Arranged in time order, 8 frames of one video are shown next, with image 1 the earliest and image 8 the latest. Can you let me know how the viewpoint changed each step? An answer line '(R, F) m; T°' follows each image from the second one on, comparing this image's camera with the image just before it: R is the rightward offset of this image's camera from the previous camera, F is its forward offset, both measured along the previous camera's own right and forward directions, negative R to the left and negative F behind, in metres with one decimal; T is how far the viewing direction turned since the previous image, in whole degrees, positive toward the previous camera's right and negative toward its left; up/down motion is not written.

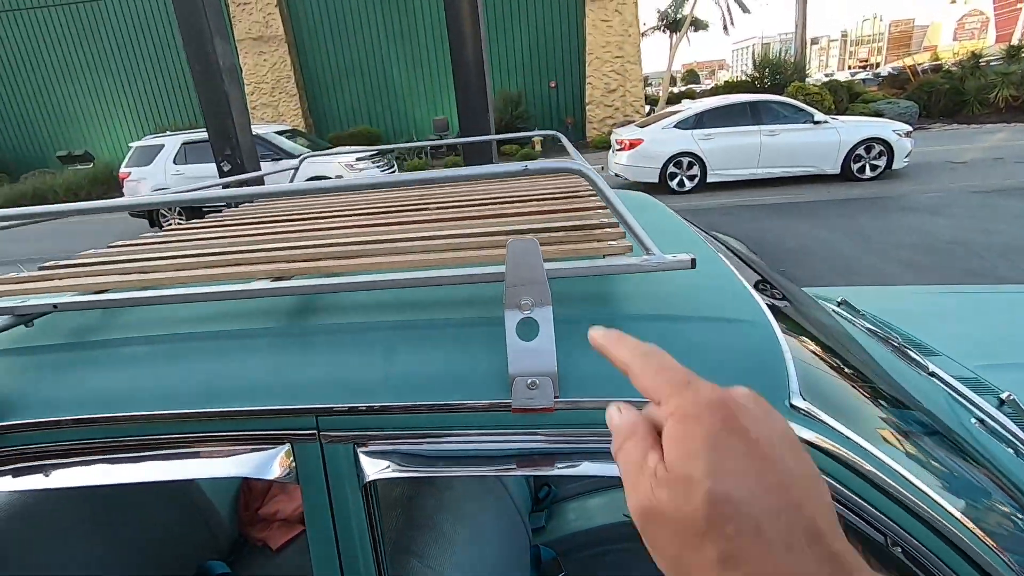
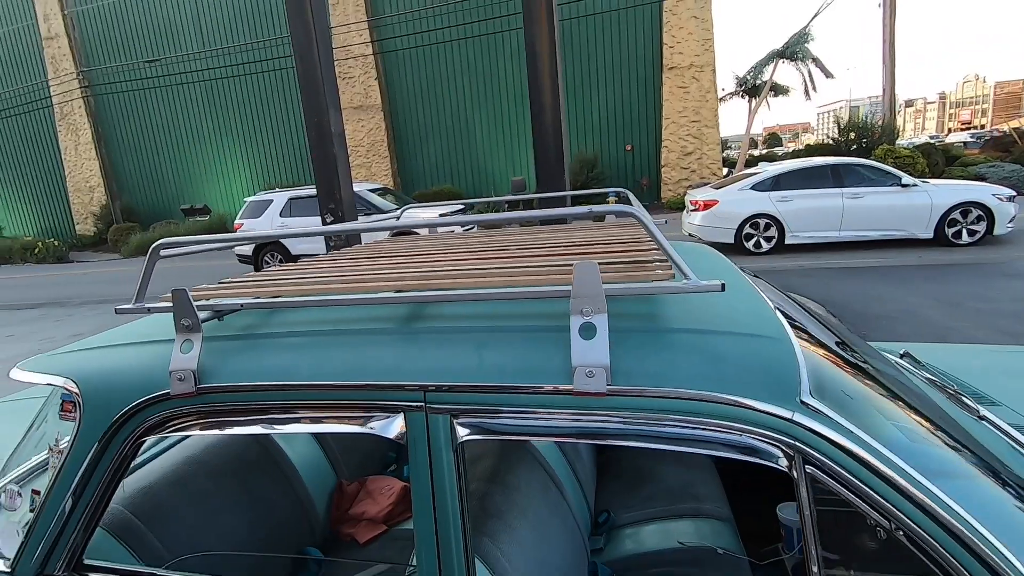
(0.0, -0.3) m; -8°
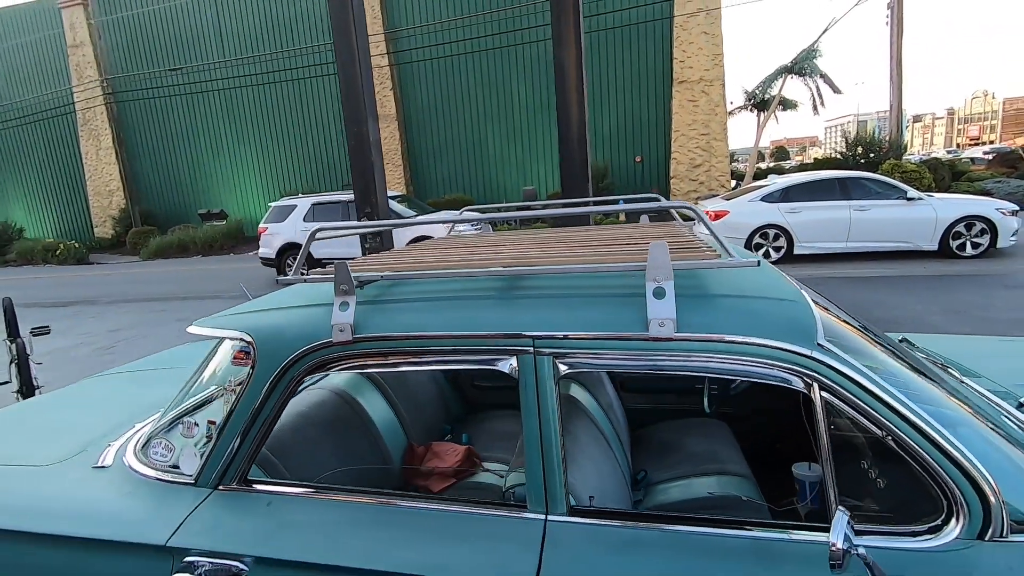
(-0.2, -0.4) m; -1°
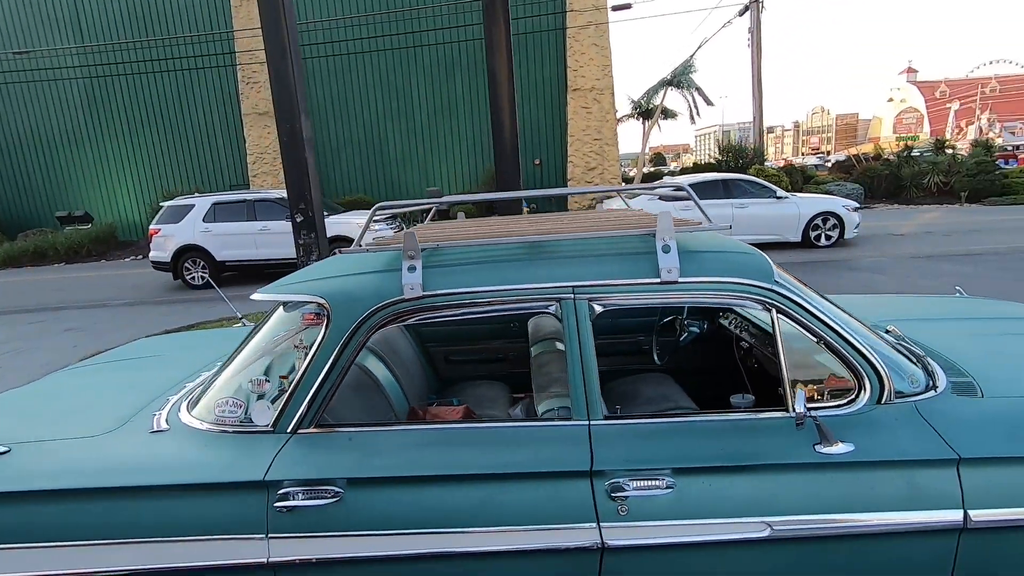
(-0.5, -0.4) m; +11°
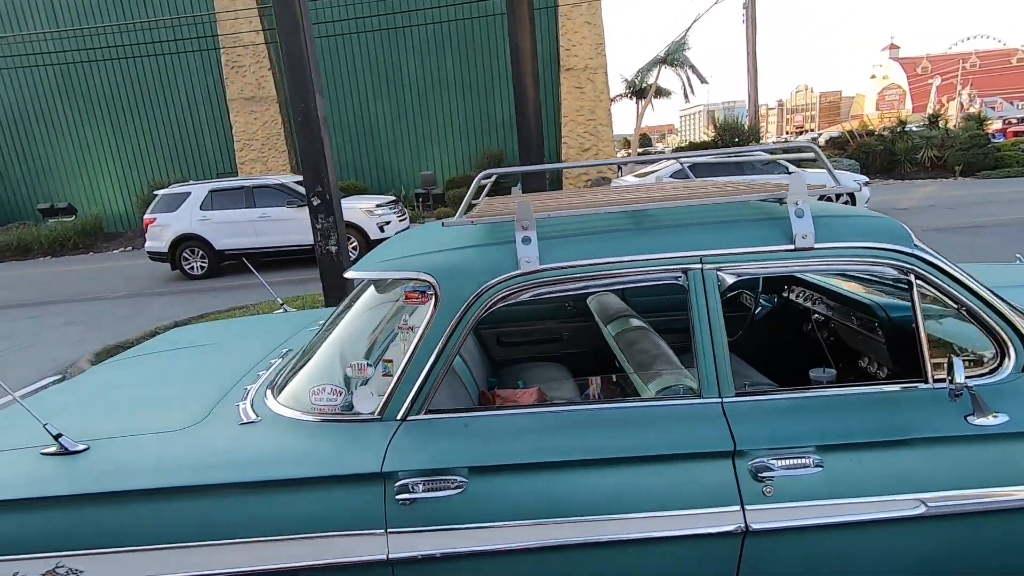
(-0.5, +0.1) m; +1°
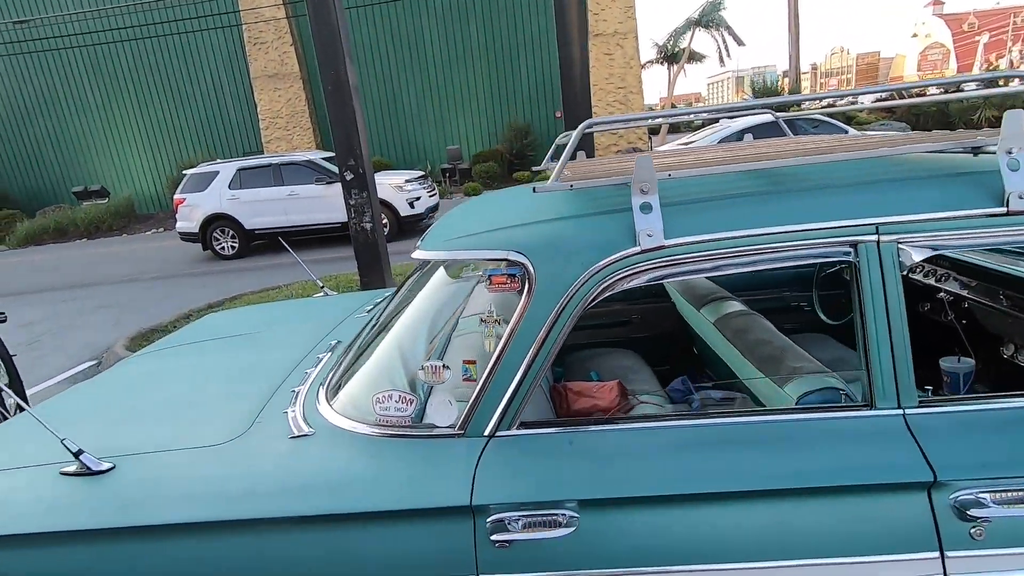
(-0.3, +0.4) m; -3°
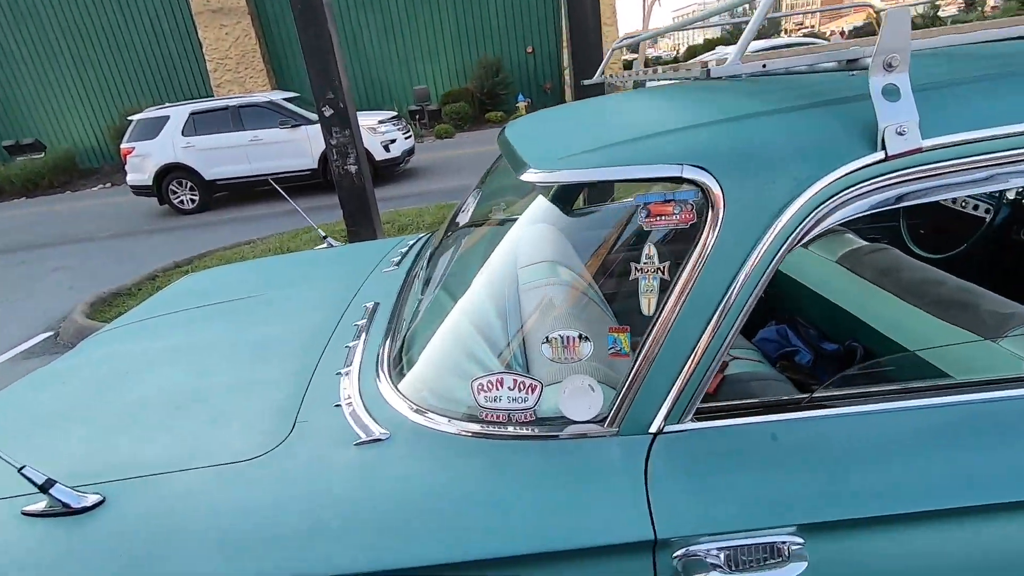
(-0.4, +0.5) m; +3°
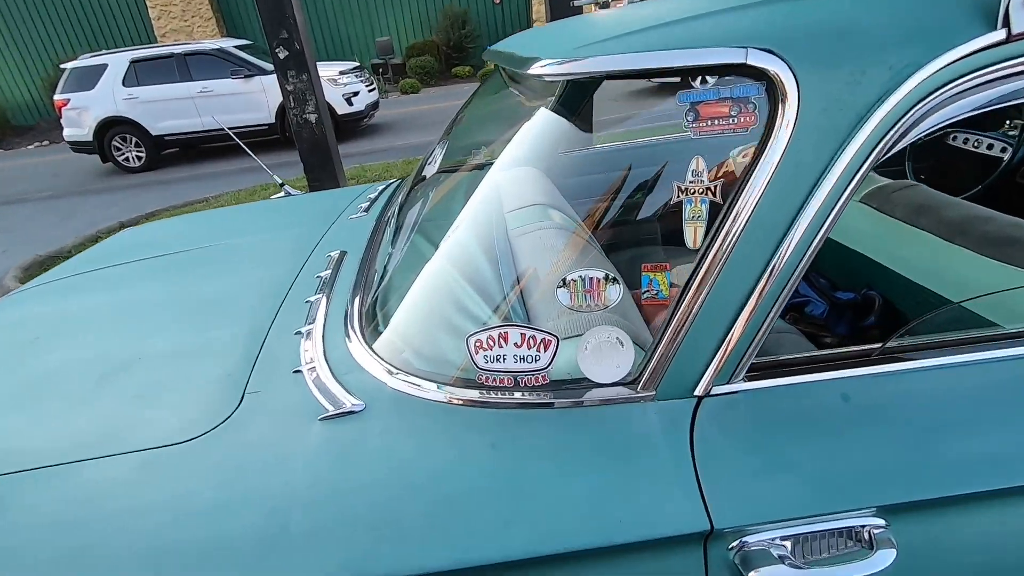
(-0.1, +0.2) m; +3°
